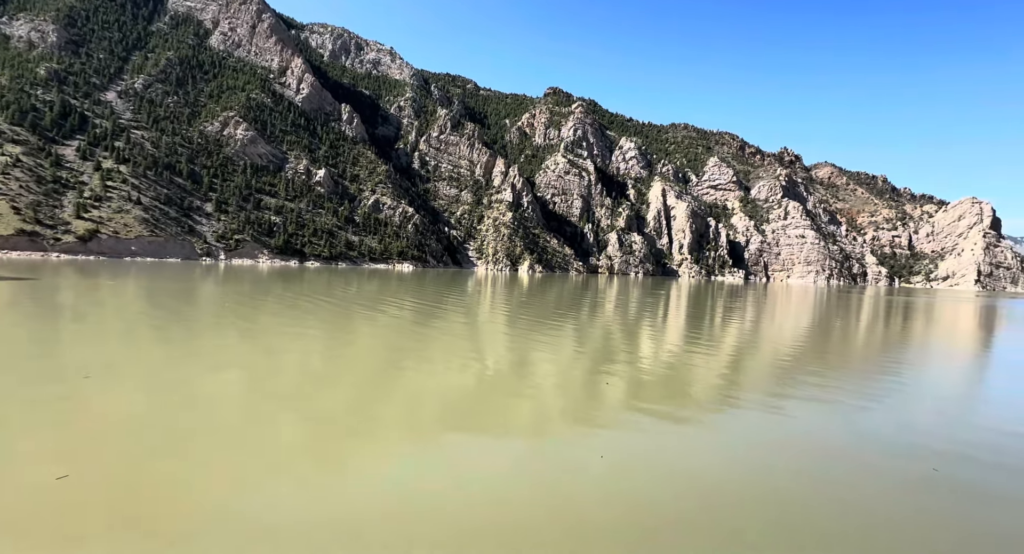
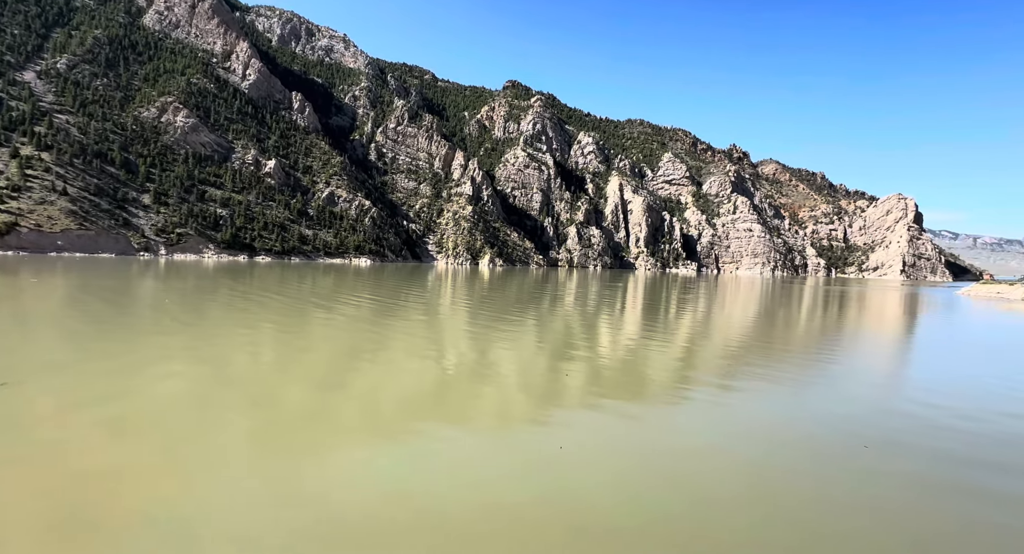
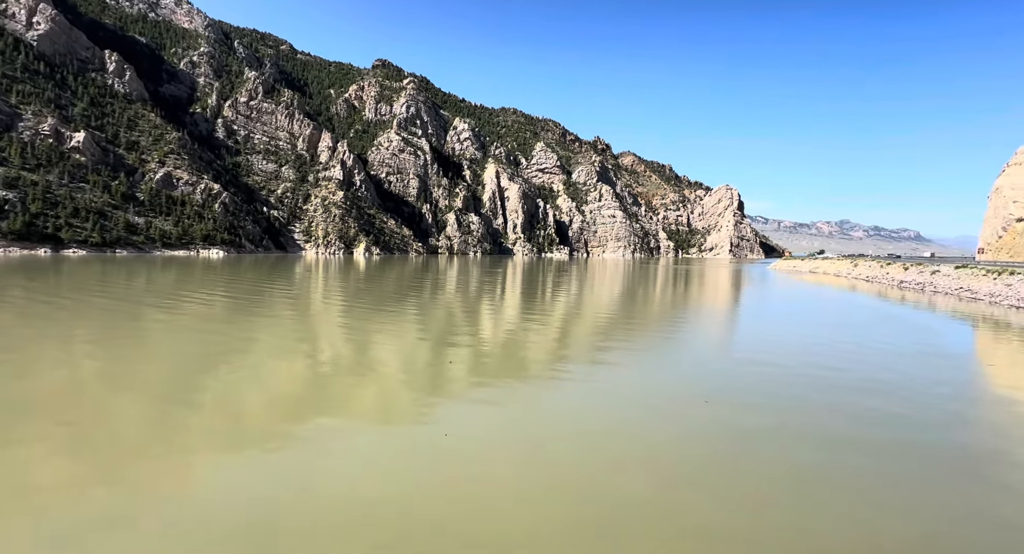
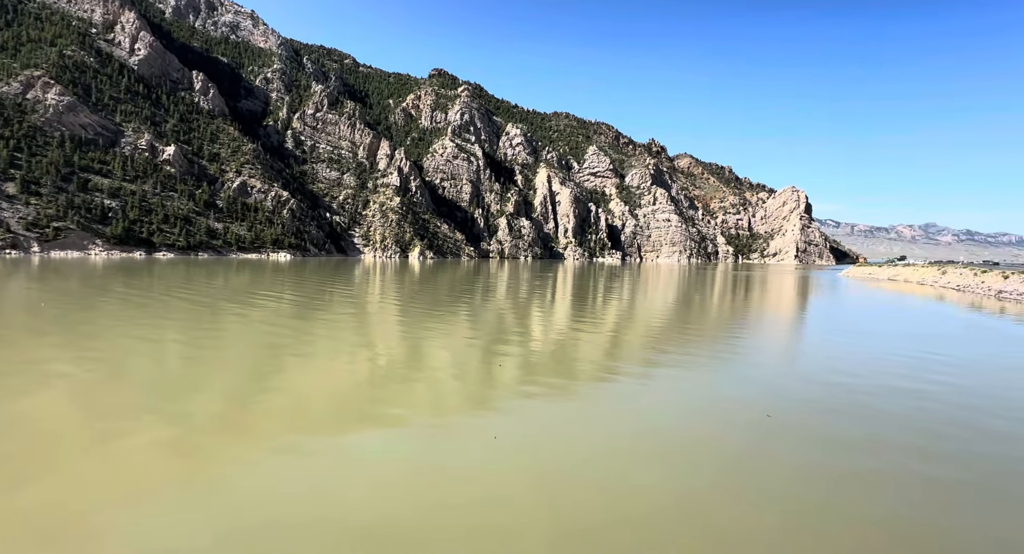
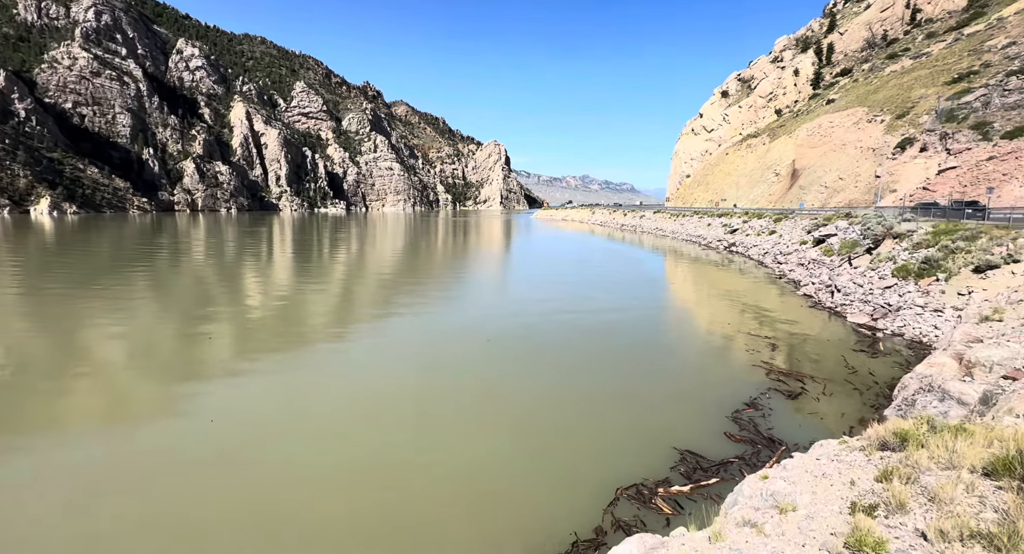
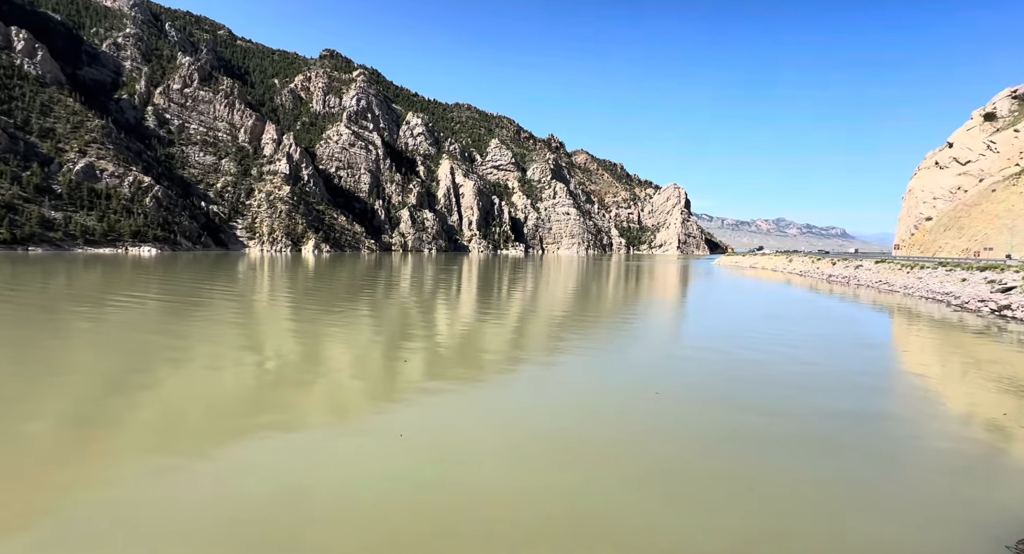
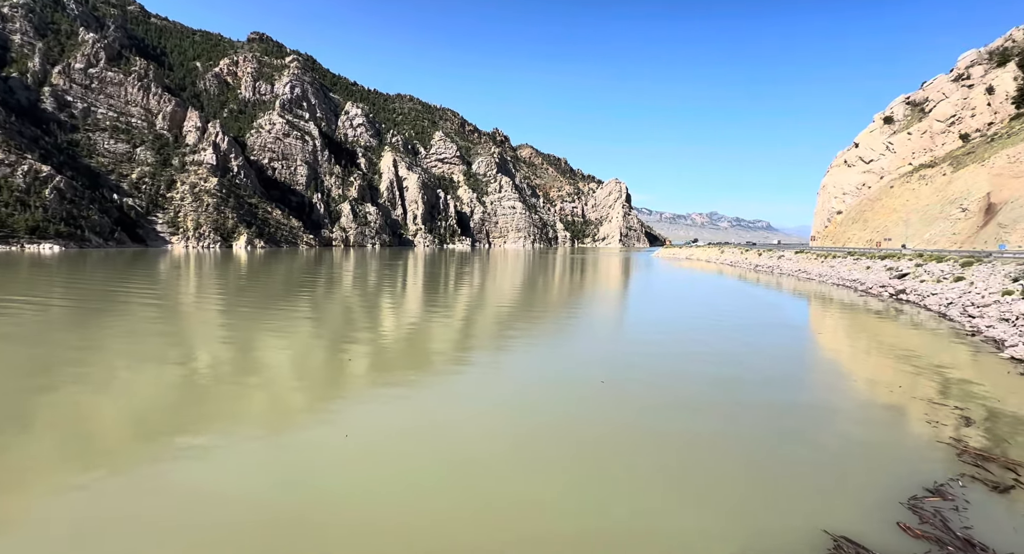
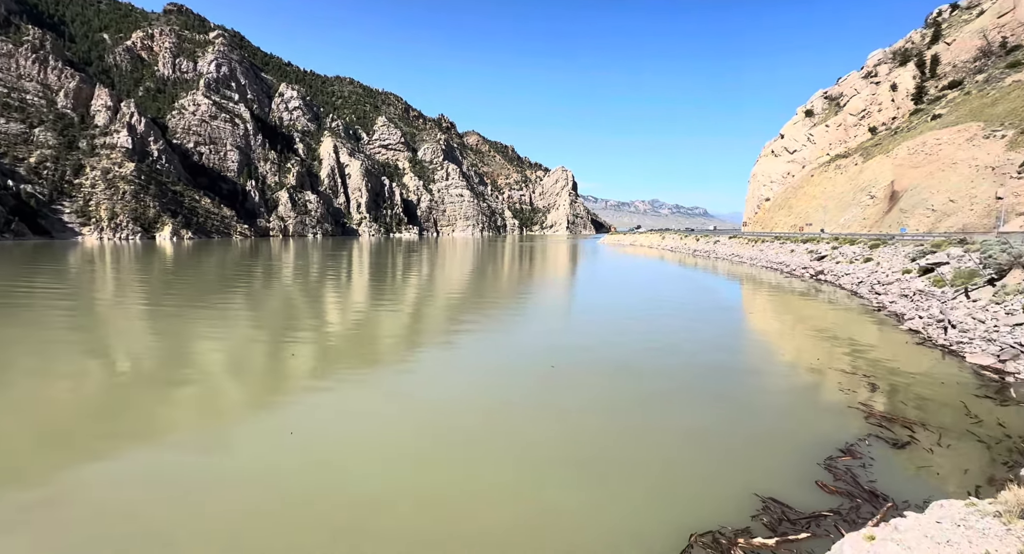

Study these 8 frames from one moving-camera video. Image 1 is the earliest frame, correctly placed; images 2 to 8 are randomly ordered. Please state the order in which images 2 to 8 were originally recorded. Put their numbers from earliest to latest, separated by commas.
2, 4, 3, 6, 7, 8, 5
